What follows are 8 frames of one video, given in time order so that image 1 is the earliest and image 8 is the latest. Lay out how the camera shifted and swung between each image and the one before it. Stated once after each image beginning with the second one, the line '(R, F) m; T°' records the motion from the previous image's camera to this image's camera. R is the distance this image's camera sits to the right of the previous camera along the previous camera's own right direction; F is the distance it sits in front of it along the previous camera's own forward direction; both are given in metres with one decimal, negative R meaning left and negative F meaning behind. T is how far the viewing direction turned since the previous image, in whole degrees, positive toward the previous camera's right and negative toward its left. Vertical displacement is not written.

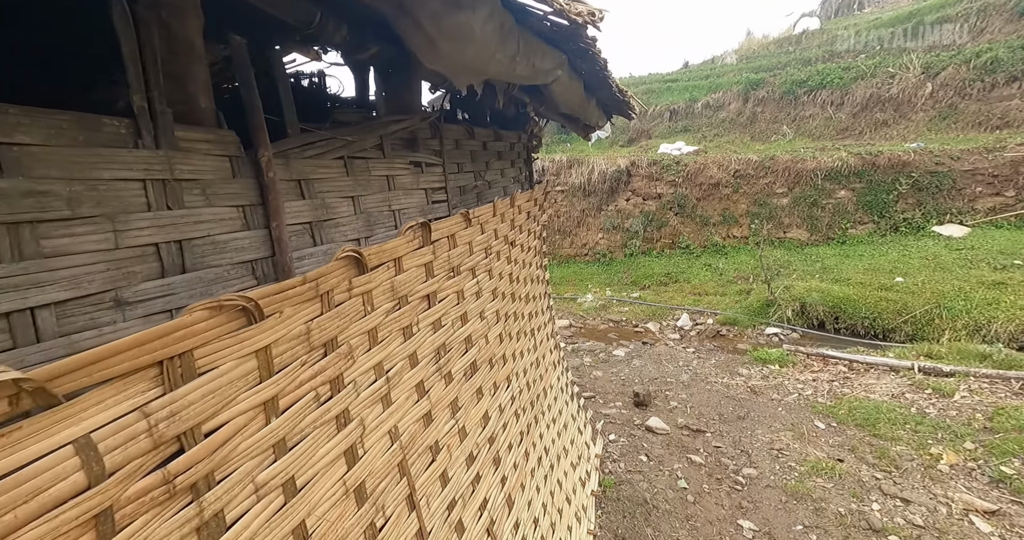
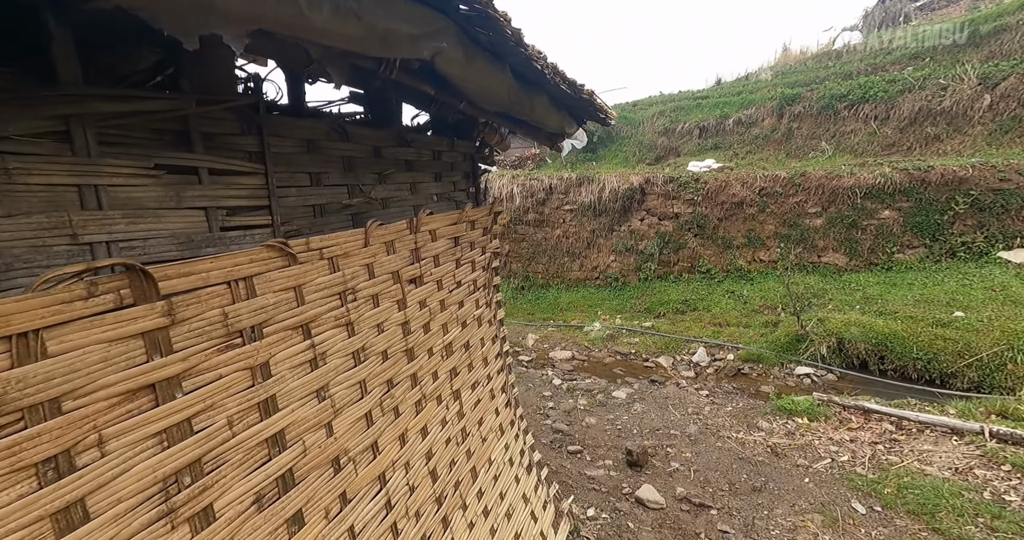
(+0.5, +0.7) m; -4°
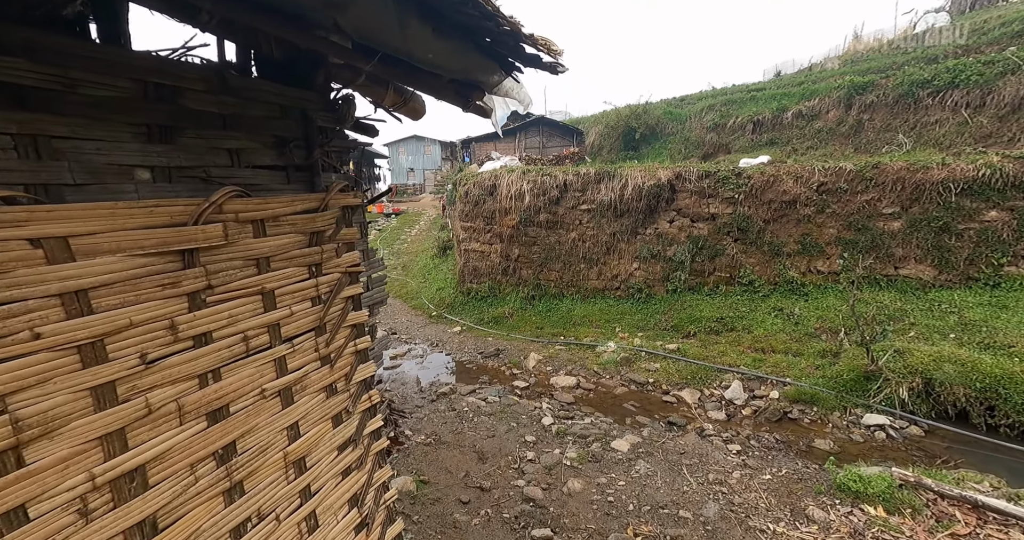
(+0.7, +1.2) m; -5°
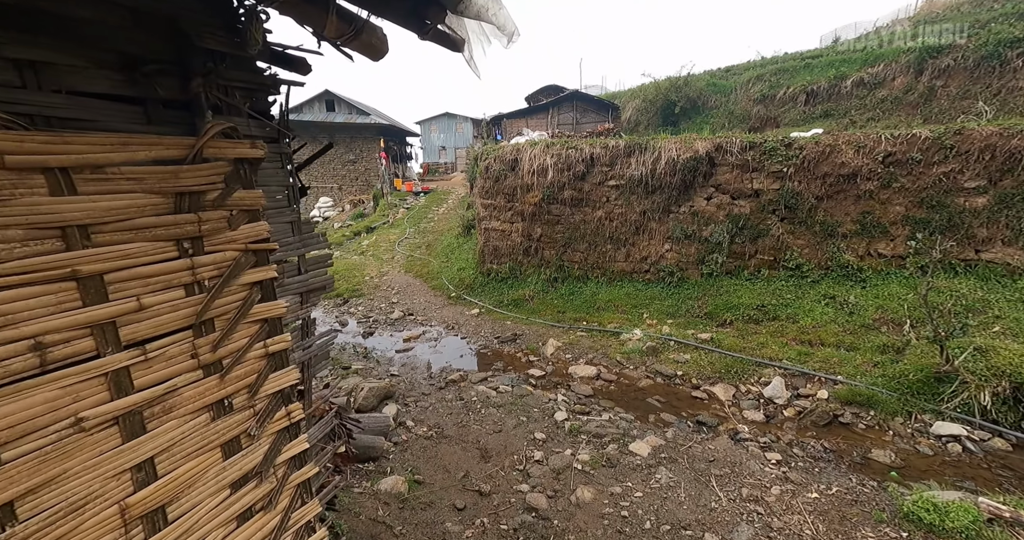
(+0.2, +0.5) m; -4°
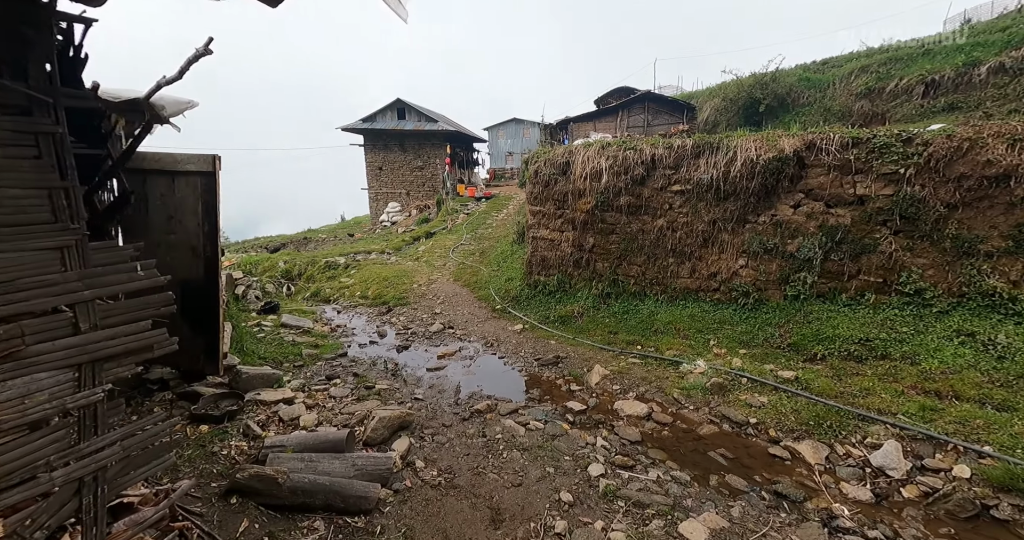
(+0.3, +0.8) m; -8°
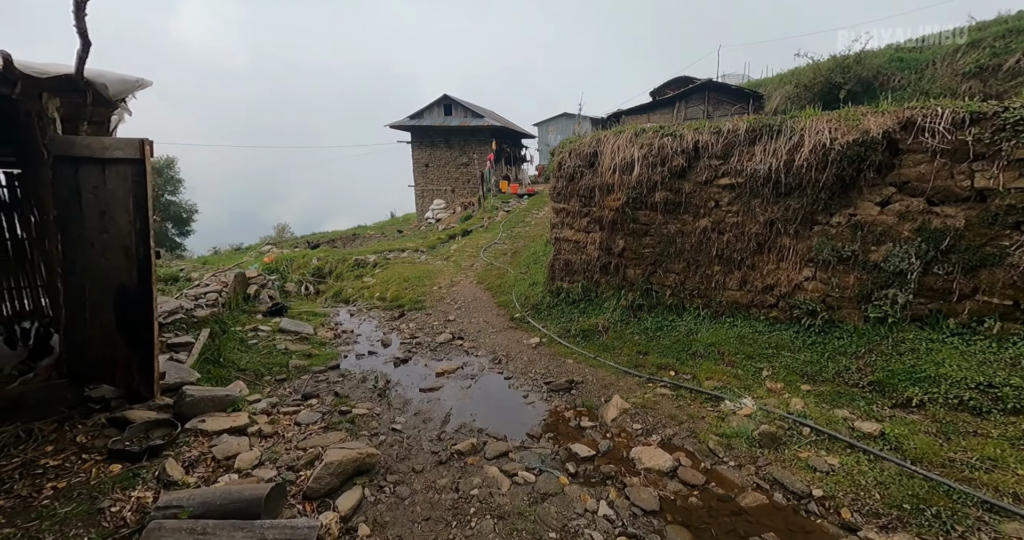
(+0.5, +1.1) m; -6°
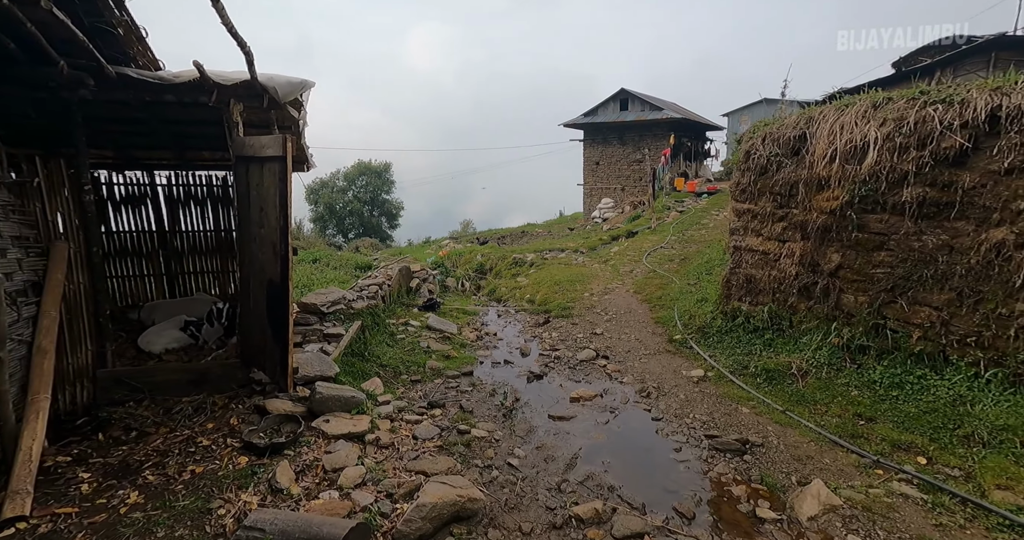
(+0.1, +1.0) m; -20°
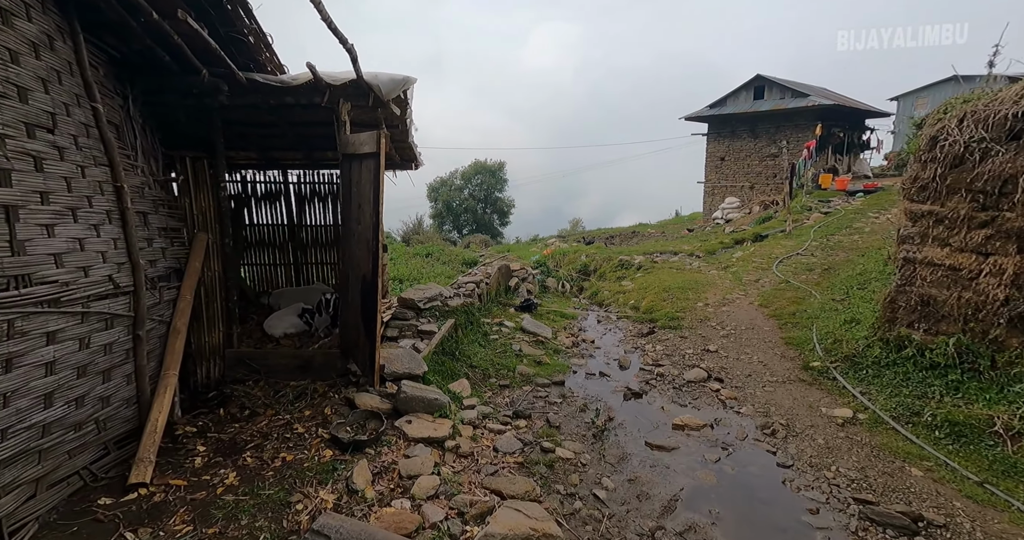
(+0.1, +0.6) m; -13°
